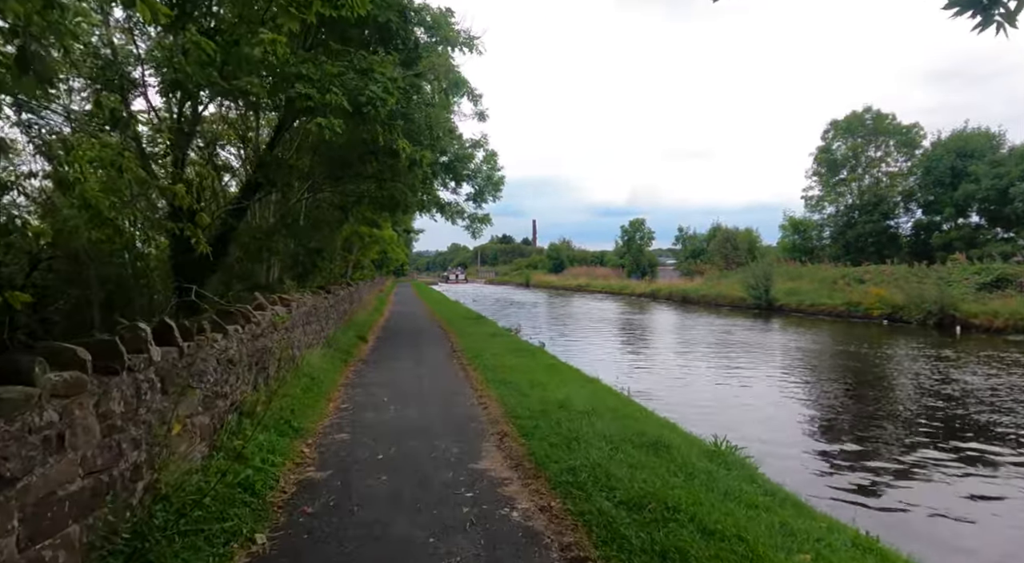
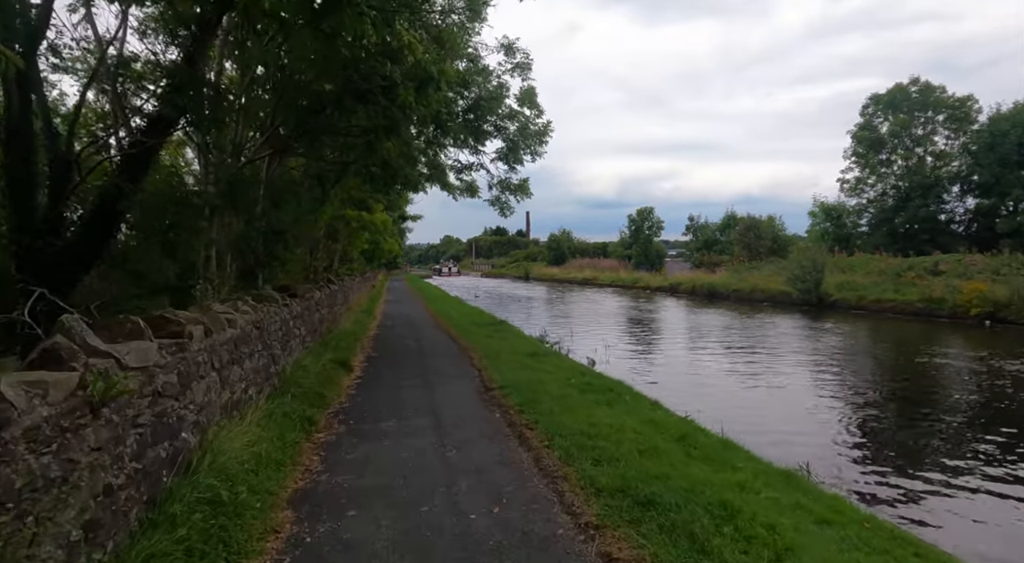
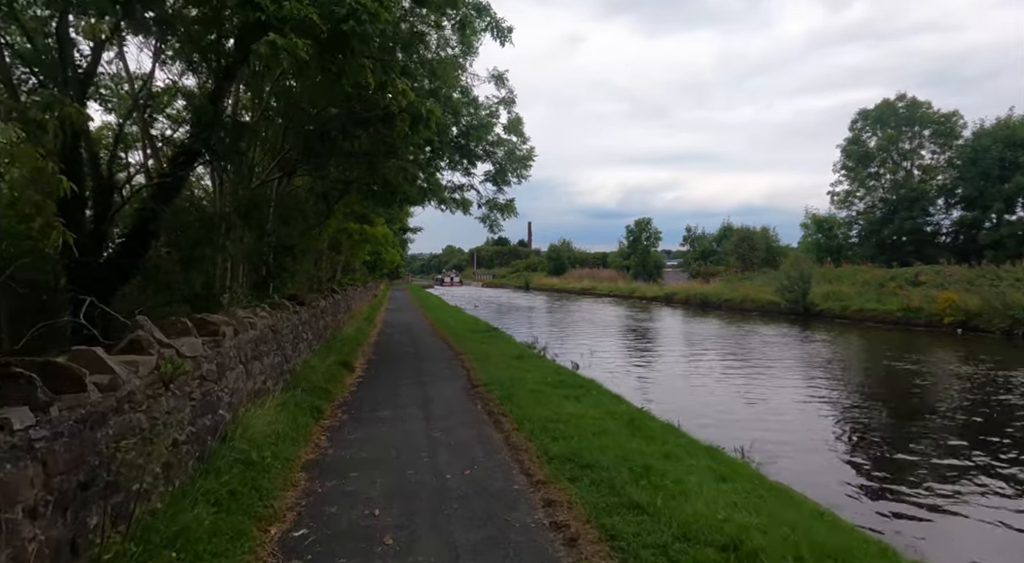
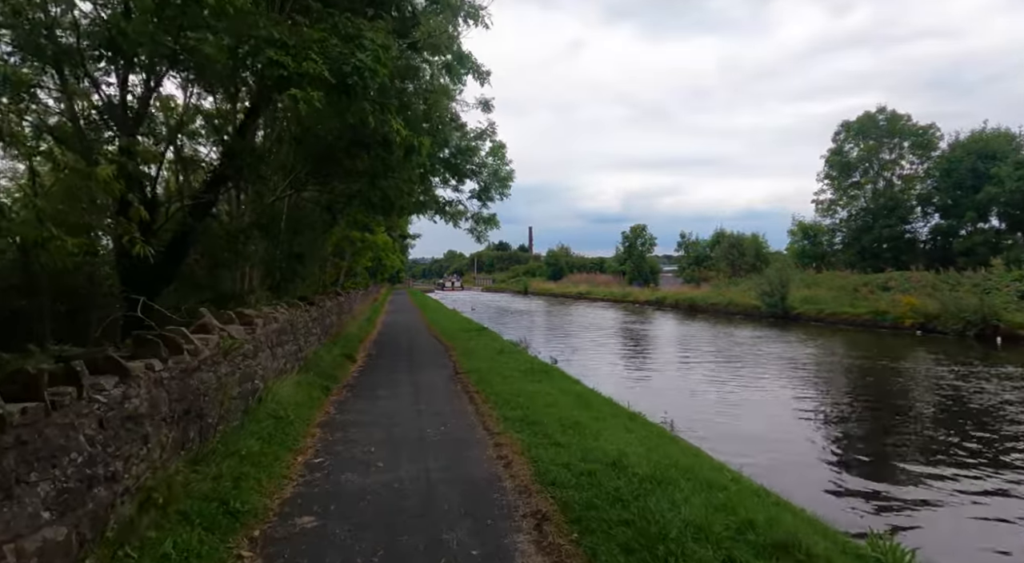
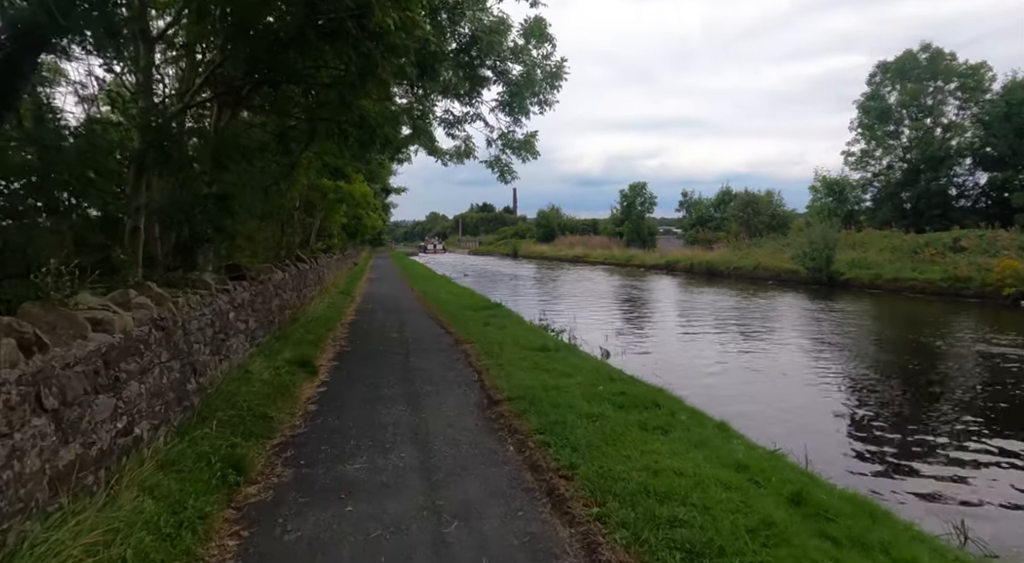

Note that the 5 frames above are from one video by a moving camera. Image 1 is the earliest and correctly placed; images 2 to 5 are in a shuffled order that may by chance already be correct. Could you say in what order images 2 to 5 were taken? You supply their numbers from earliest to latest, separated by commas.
4, 3, 2, 5
